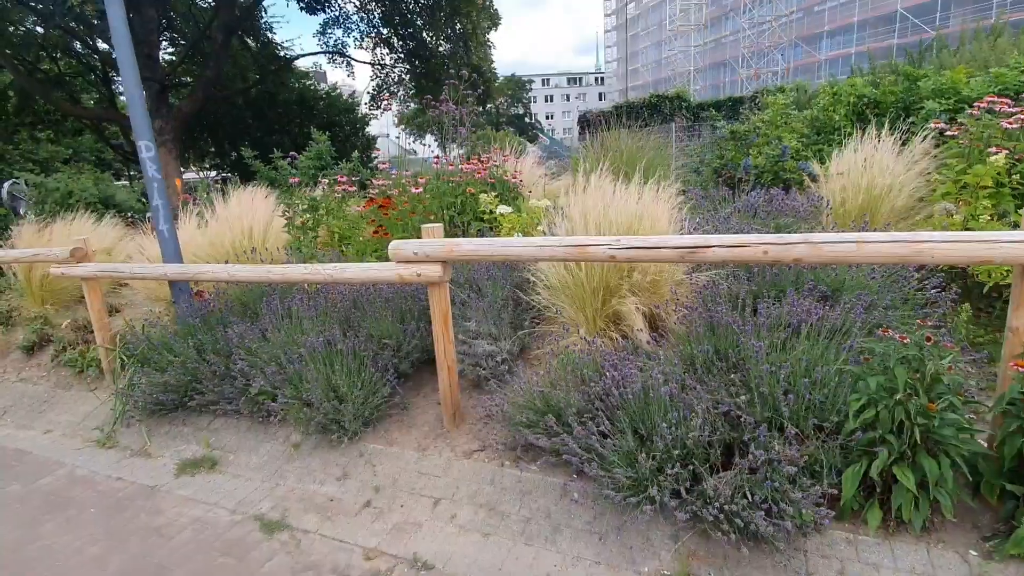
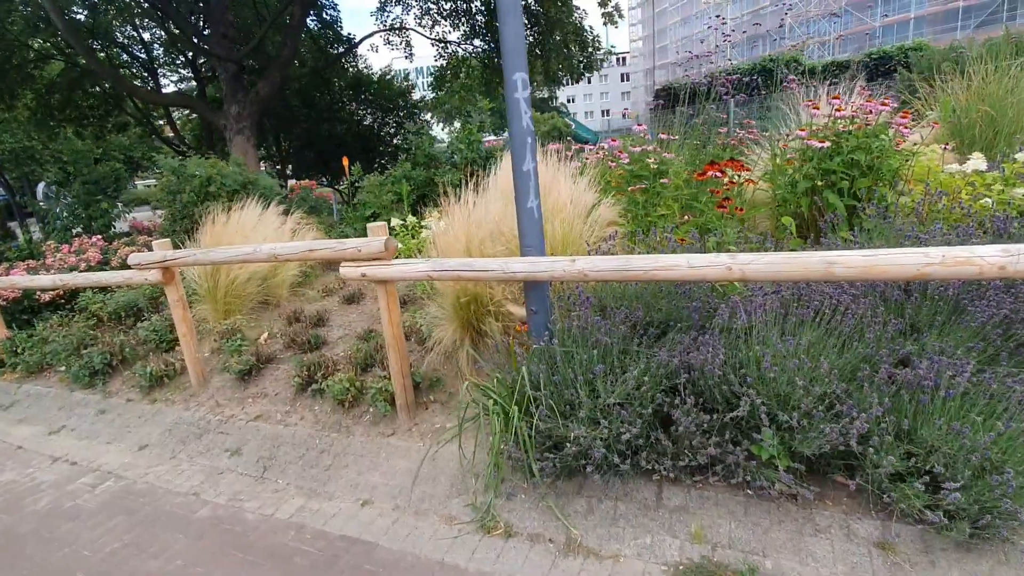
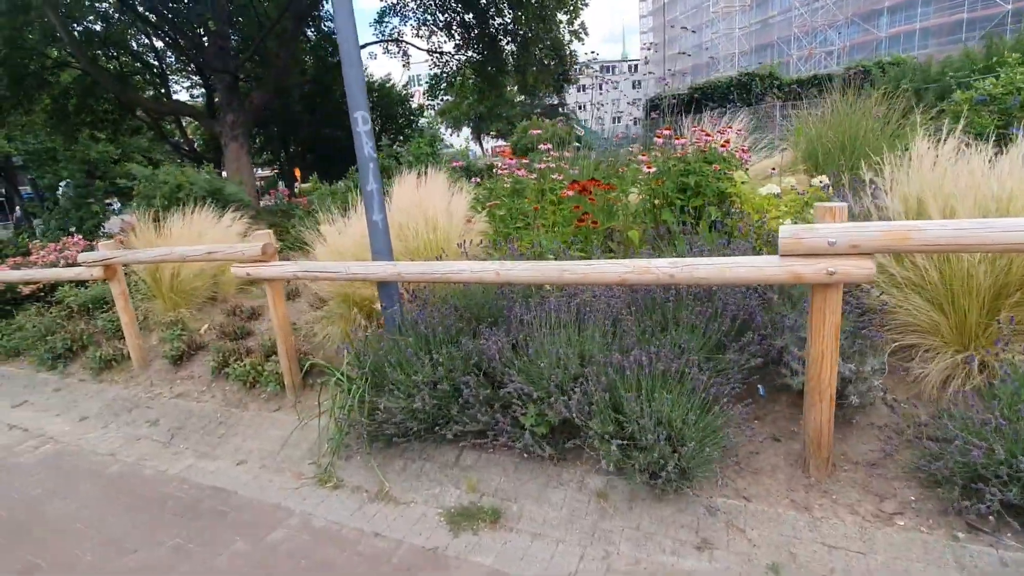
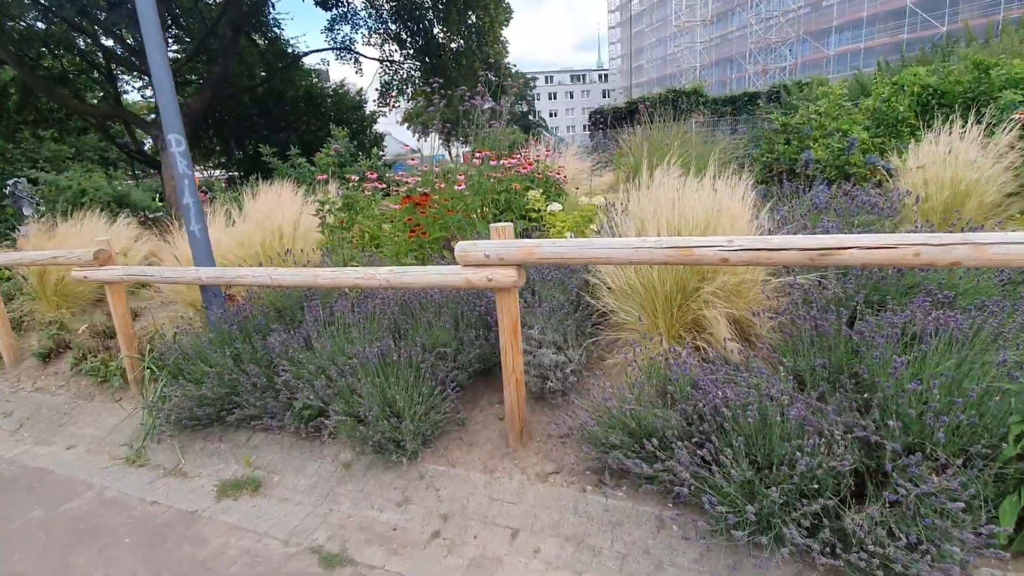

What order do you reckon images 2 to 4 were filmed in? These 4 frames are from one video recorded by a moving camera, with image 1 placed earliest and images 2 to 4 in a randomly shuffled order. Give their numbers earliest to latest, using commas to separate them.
4, 3, 2
